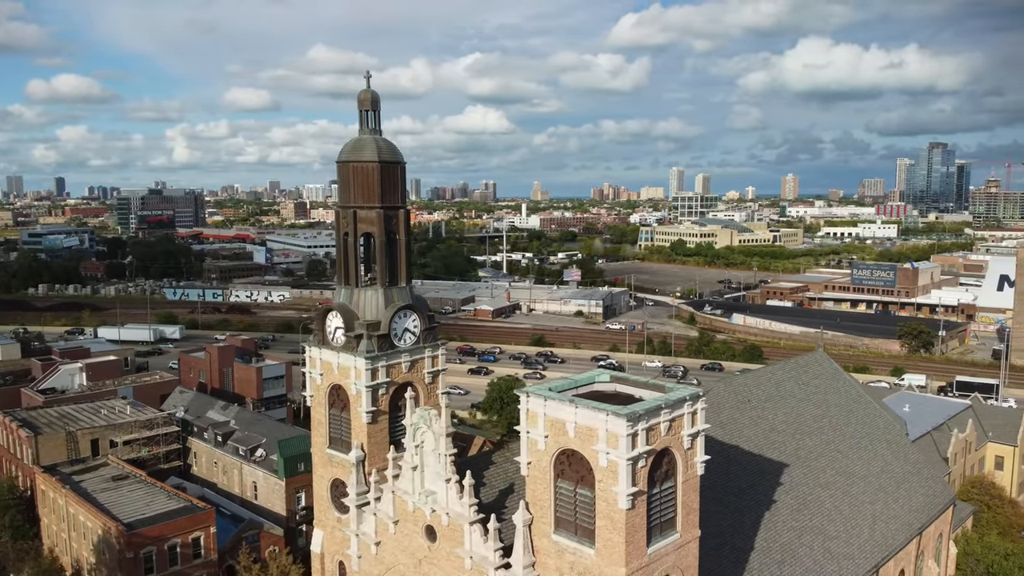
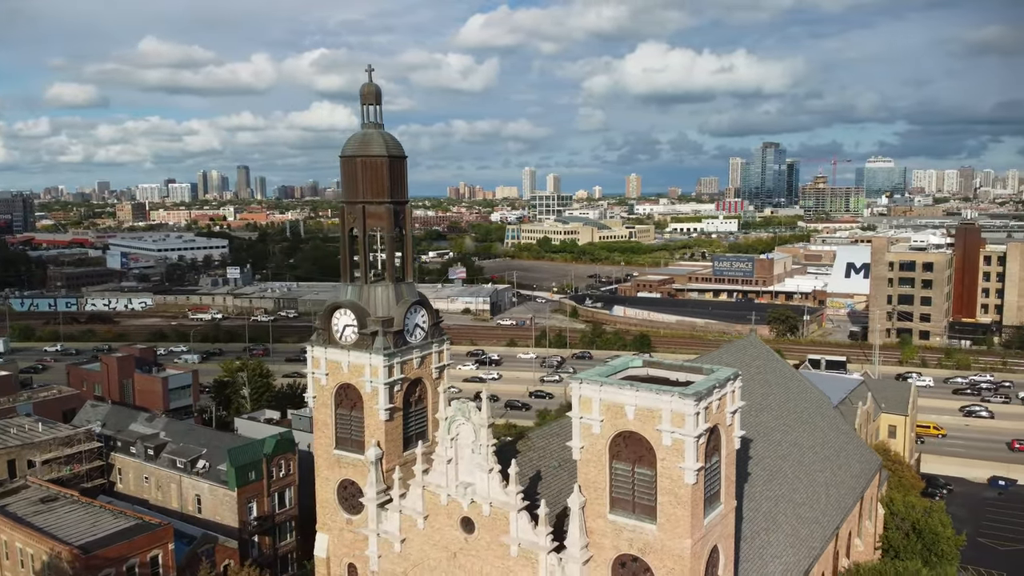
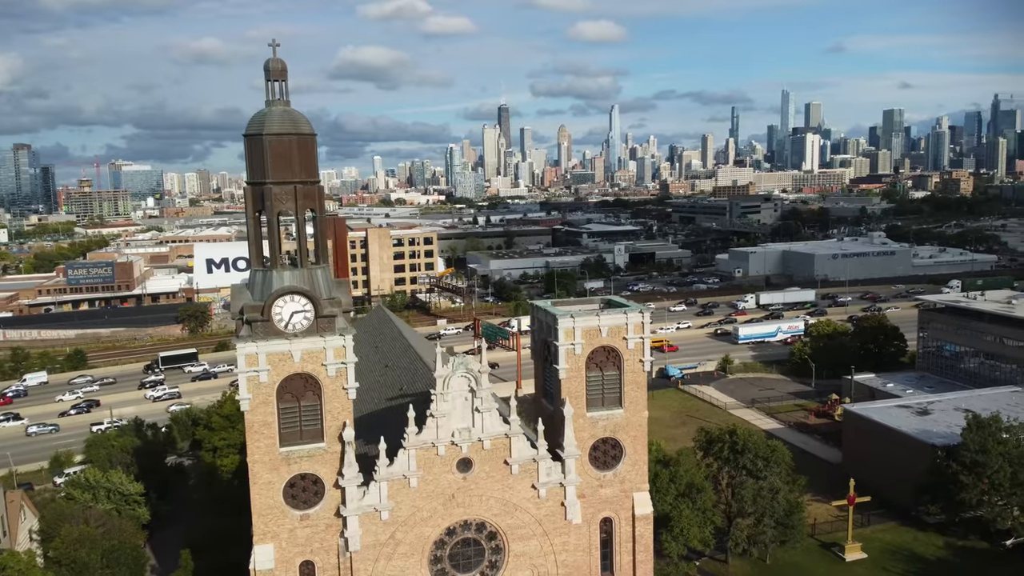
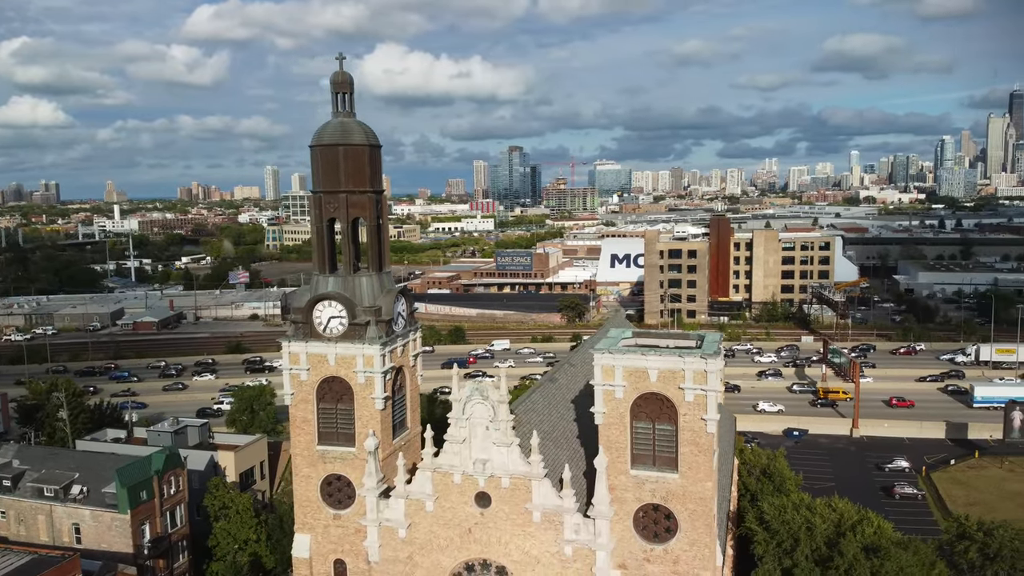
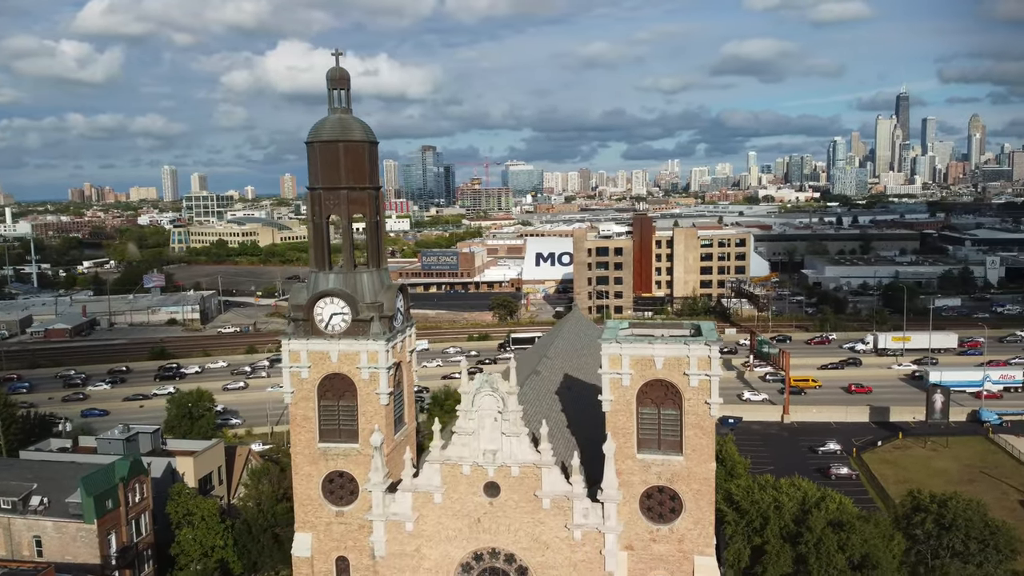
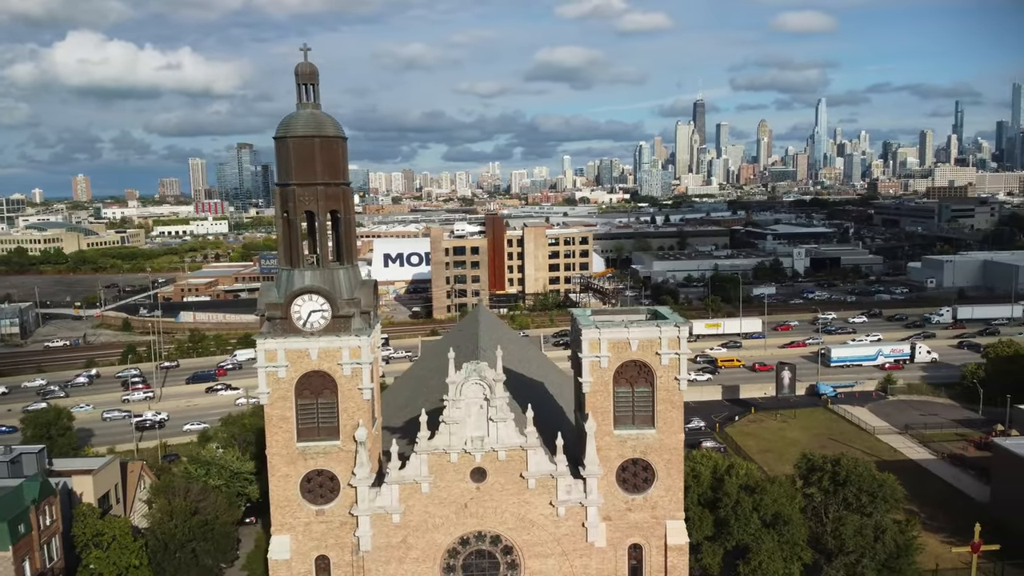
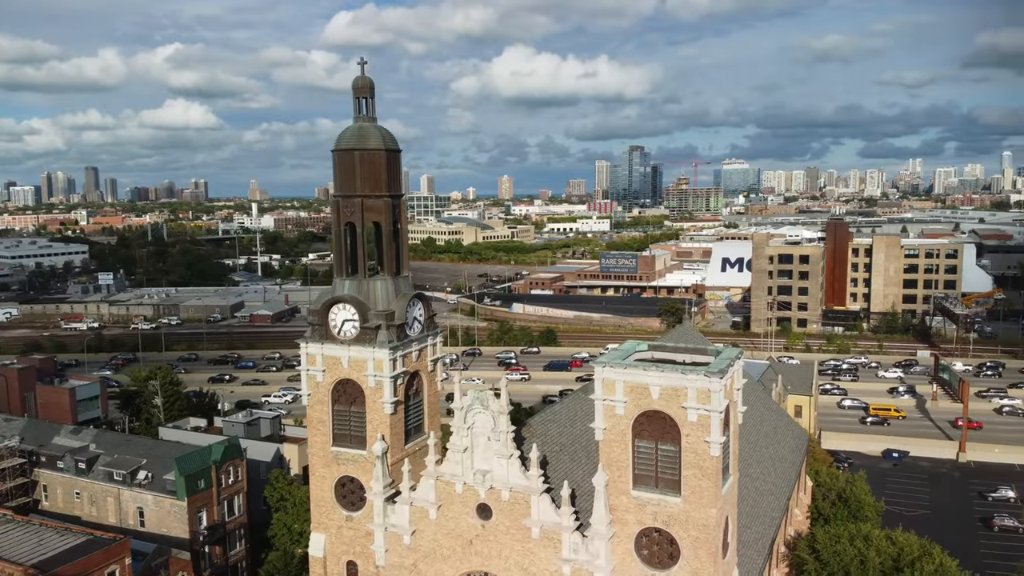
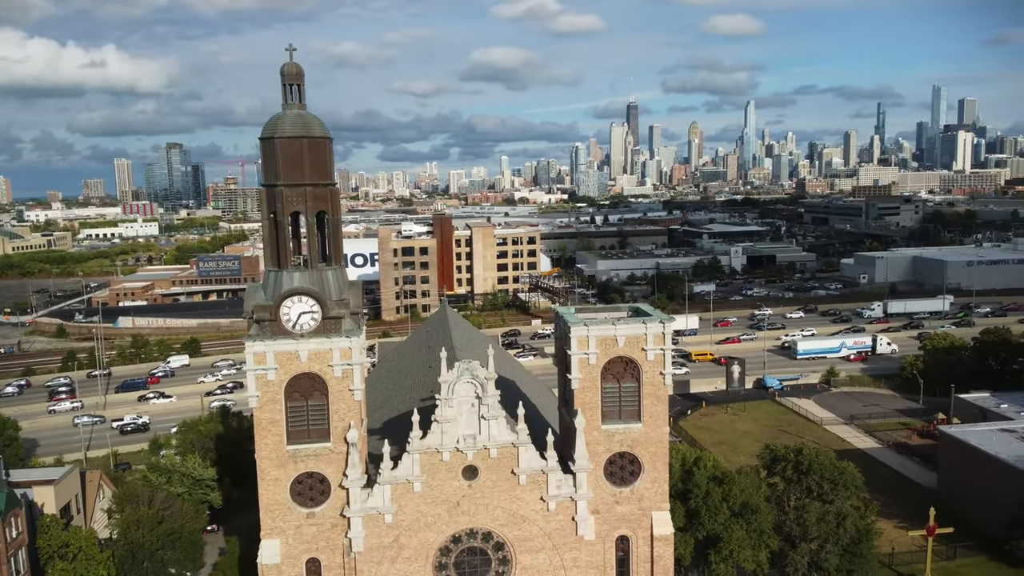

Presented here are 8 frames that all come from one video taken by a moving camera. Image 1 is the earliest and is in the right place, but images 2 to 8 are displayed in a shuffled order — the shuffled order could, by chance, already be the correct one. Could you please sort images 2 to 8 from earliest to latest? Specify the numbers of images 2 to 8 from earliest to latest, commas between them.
2, 7, 4, 5, 6, 8, 3
